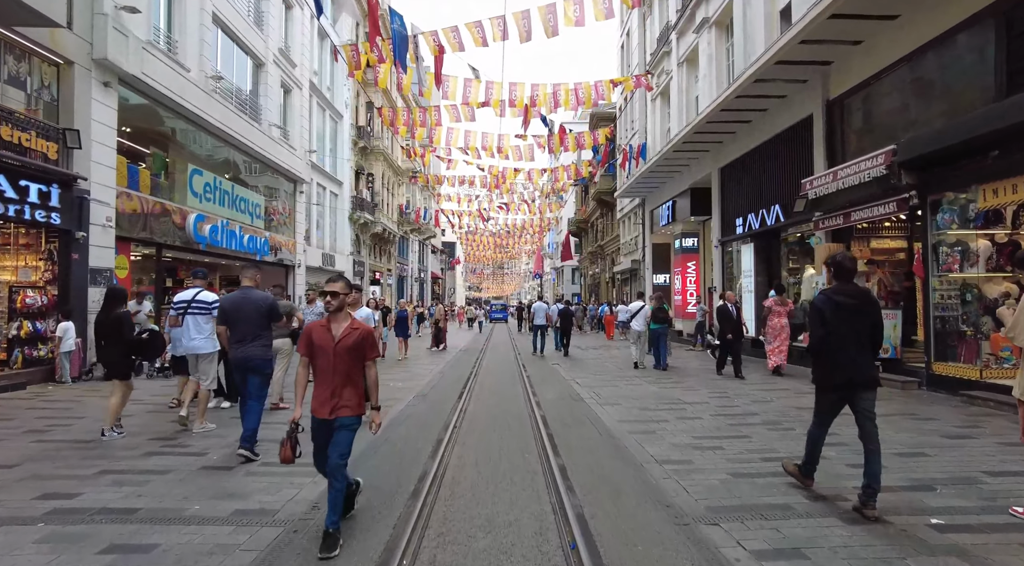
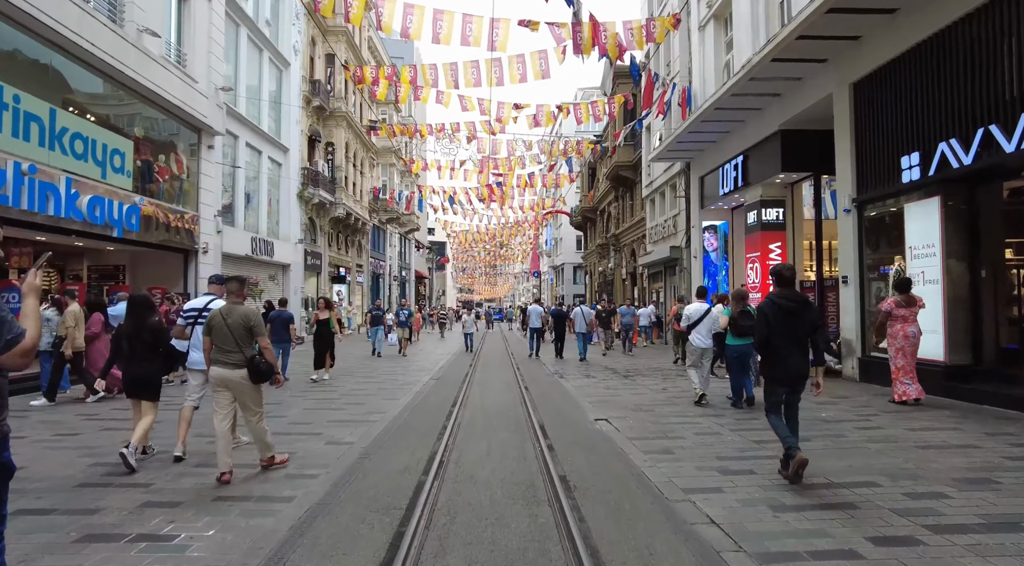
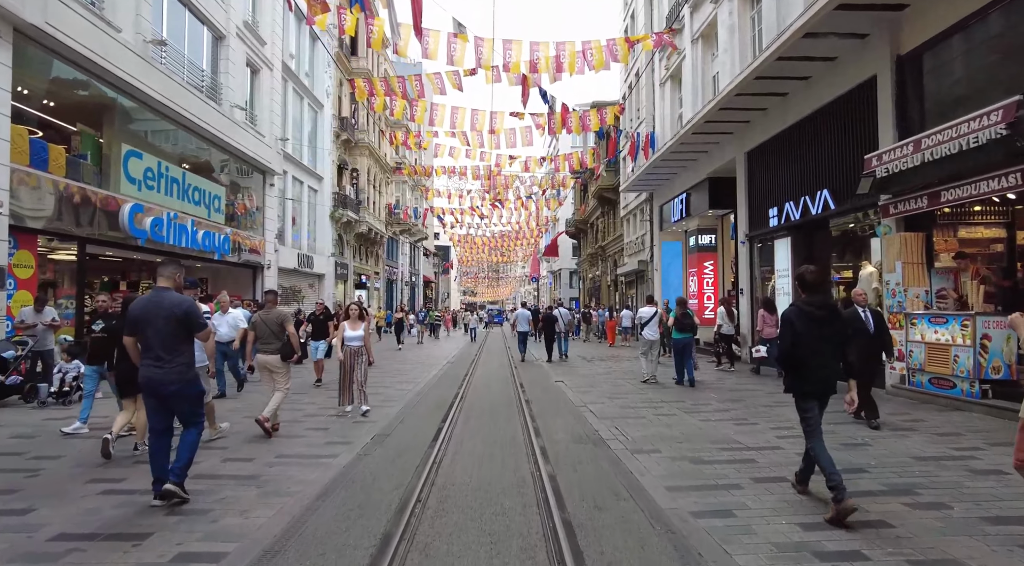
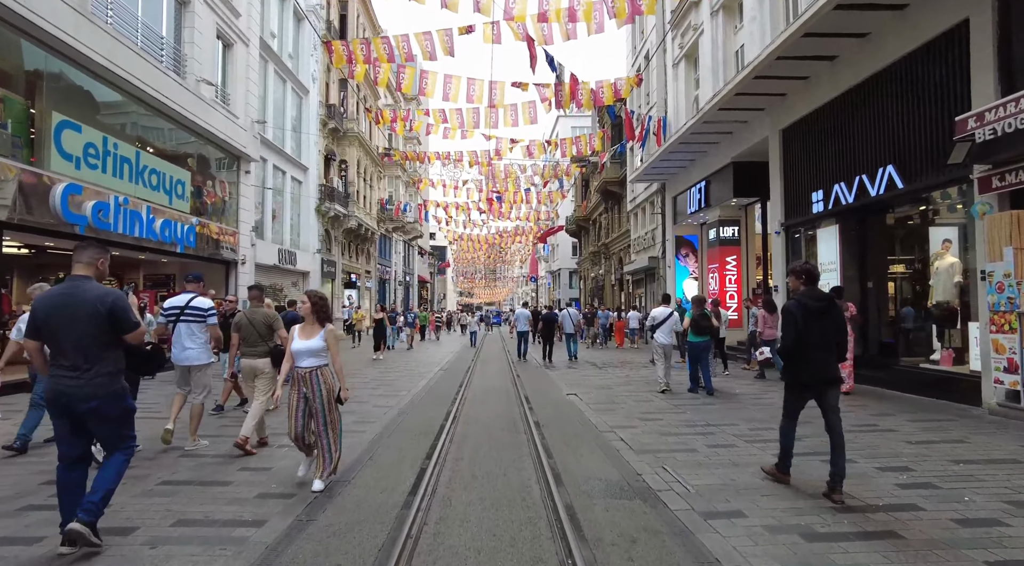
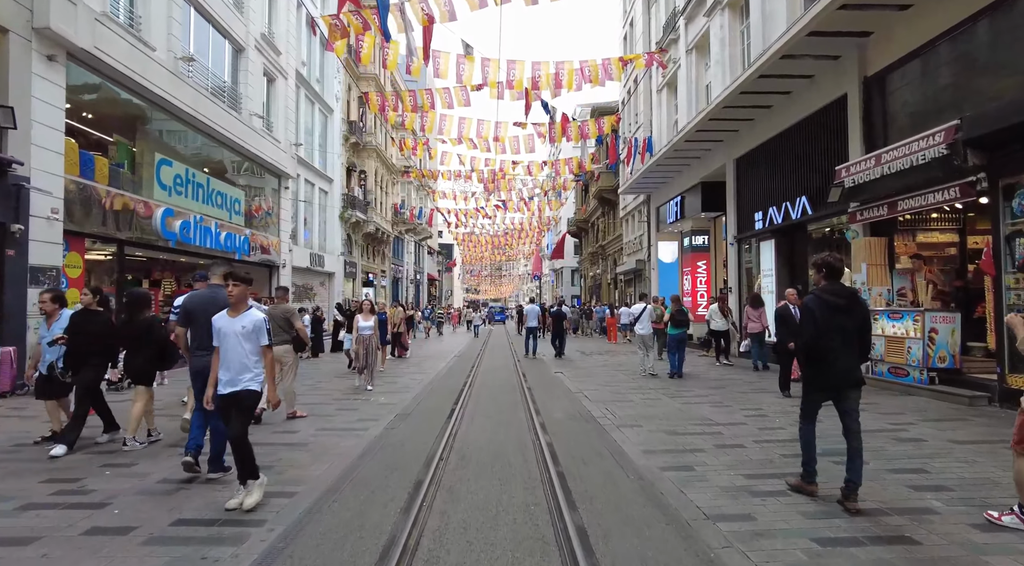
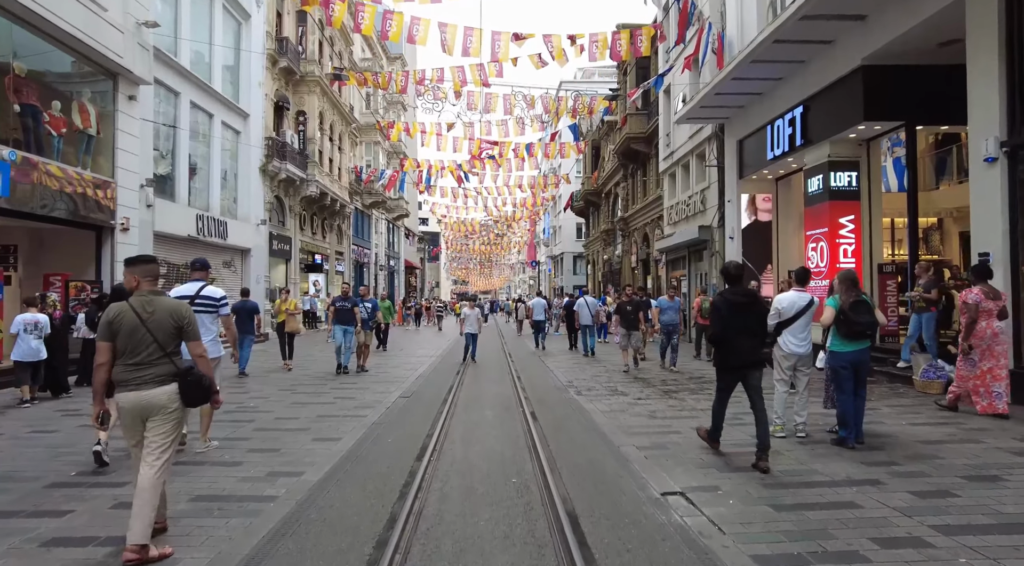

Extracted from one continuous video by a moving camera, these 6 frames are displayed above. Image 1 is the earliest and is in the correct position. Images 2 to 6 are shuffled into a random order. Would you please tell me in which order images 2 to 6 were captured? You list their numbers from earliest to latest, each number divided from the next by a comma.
5, 3, 4, 2, 6
